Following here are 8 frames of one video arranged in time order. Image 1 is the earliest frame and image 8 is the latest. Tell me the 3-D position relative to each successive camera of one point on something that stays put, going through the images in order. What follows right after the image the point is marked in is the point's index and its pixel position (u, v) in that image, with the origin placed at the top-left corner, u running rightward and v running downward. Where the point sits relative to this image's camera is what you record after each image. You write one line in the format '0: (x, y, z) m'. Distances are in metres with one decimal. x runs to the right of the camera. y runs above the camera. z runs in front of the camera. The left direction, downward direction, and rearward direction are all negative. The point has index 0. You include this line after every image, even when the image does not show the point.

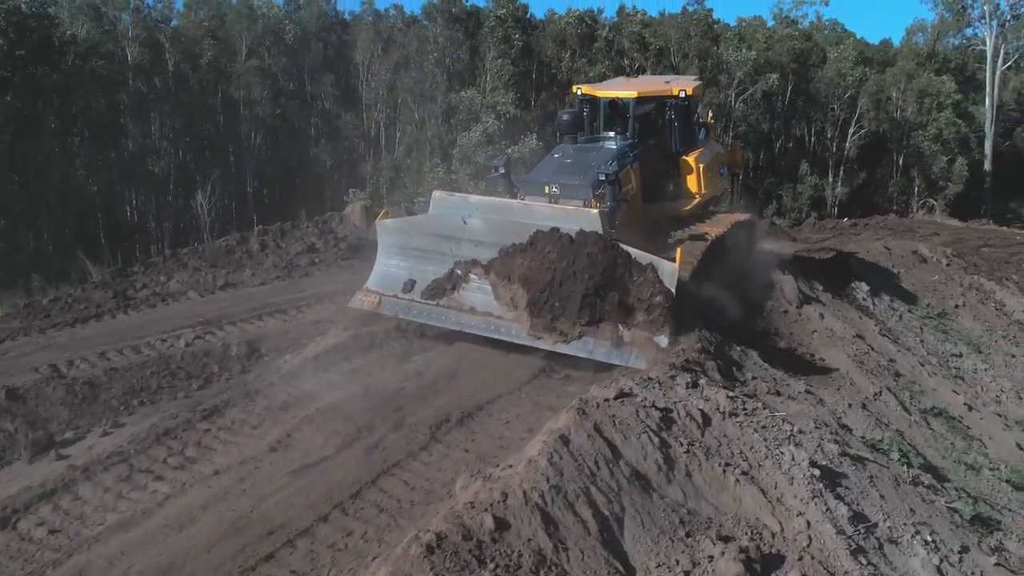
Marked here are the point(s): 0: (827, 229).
0: (+6.2, +1.2, +18.8) m
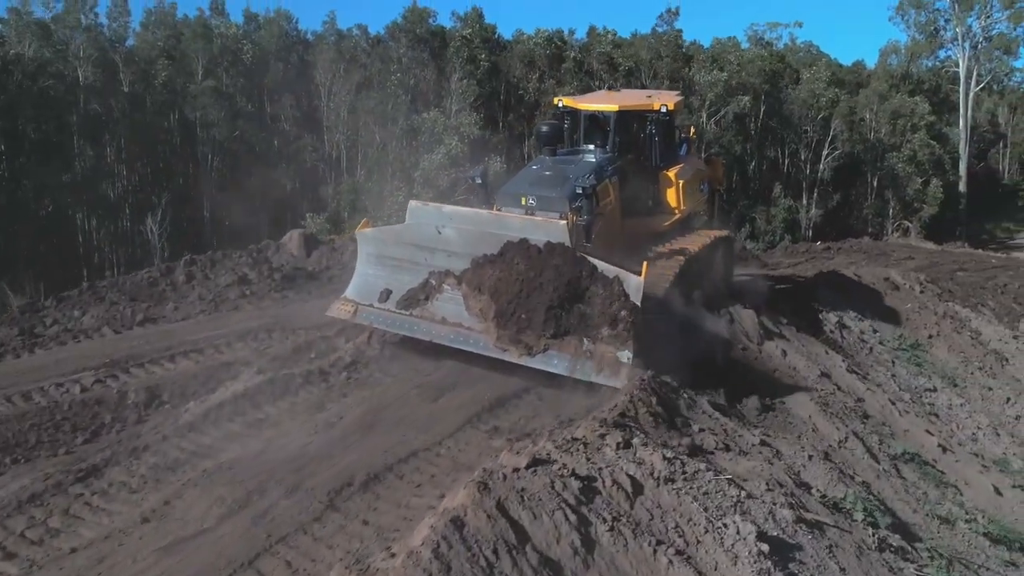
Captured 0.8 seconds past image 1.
0: (+5.5, +0.7, +18.4) m
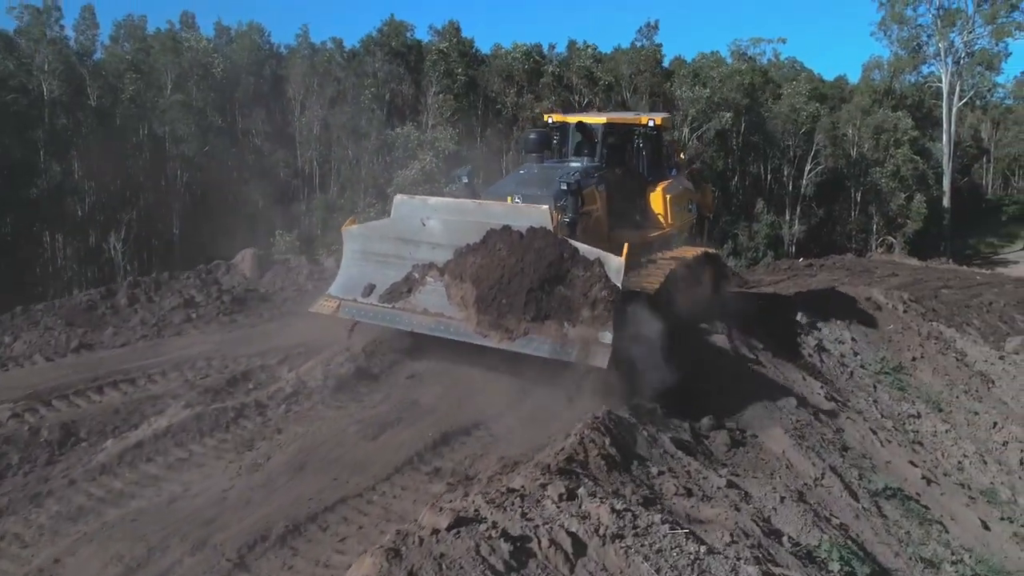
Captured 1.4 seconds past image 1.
0: (+5.1, +0.4, +18.0) m
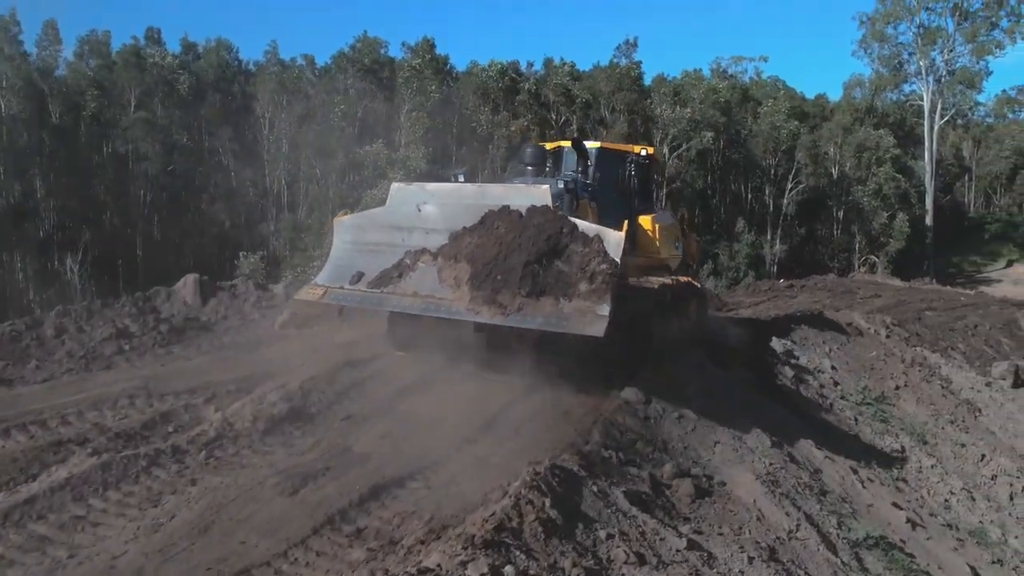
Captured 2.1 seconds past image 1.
0: (+4.6, 0.0, +17.6) m
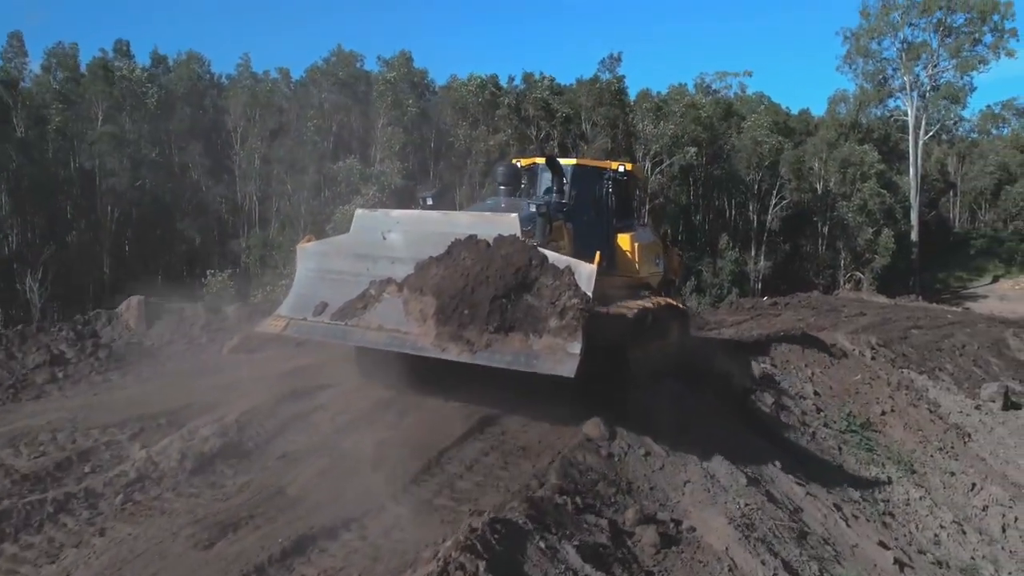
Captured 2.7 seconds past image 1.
0: (+4.2, -0.4, +17.2) m
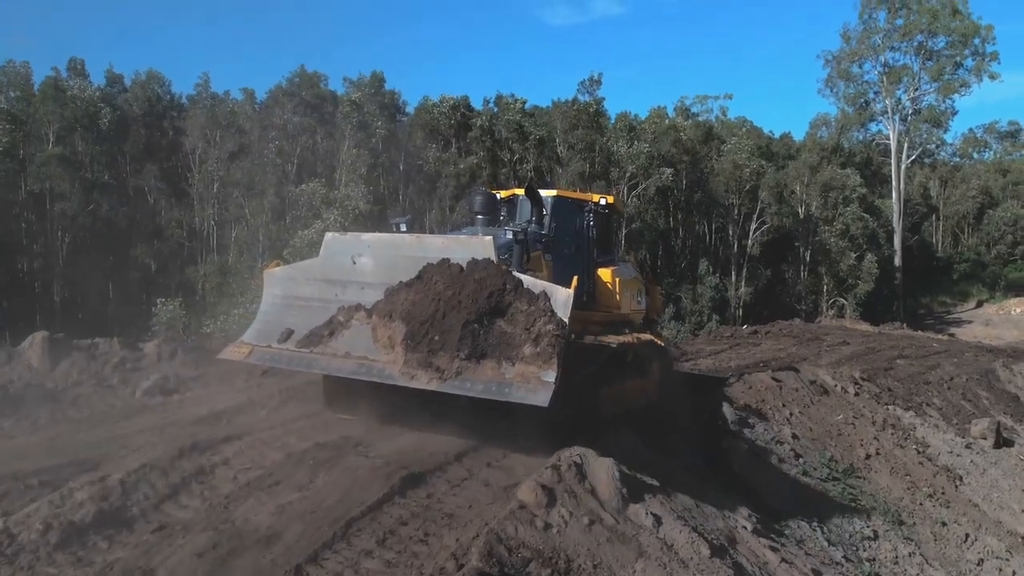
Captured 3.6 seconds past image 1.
0: (+3.7, -0.8, +16.5) m
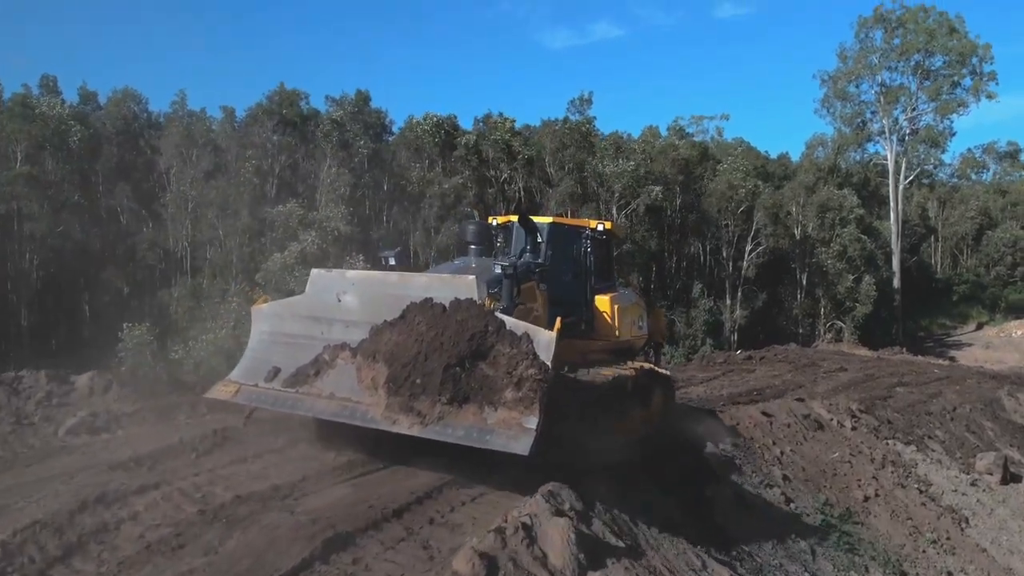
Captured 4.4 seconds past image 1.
0: (+3.4, -1.2, +15.9) m
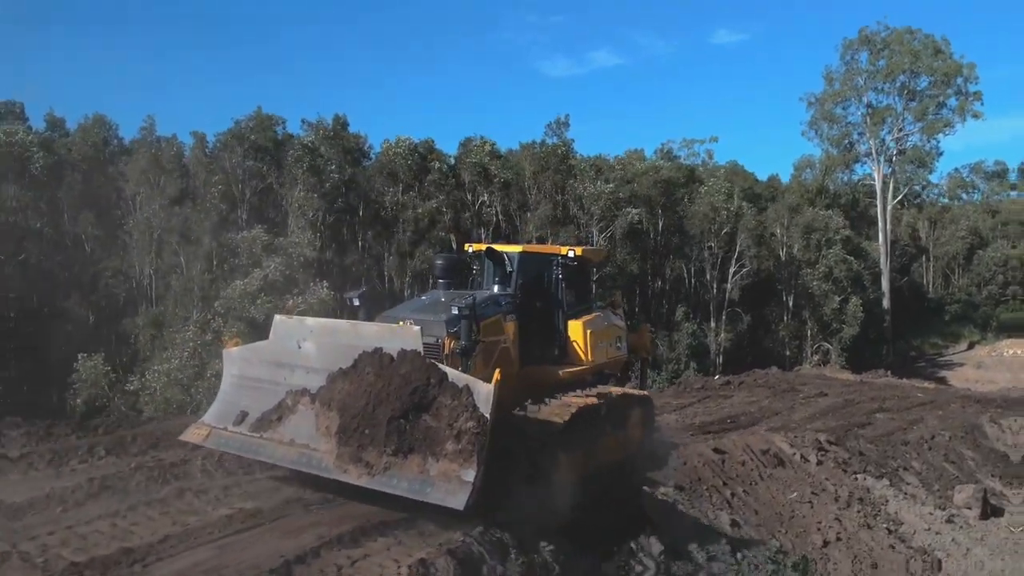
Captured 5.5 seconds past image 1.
0: (+3.0, -1.6, +15.4) m
